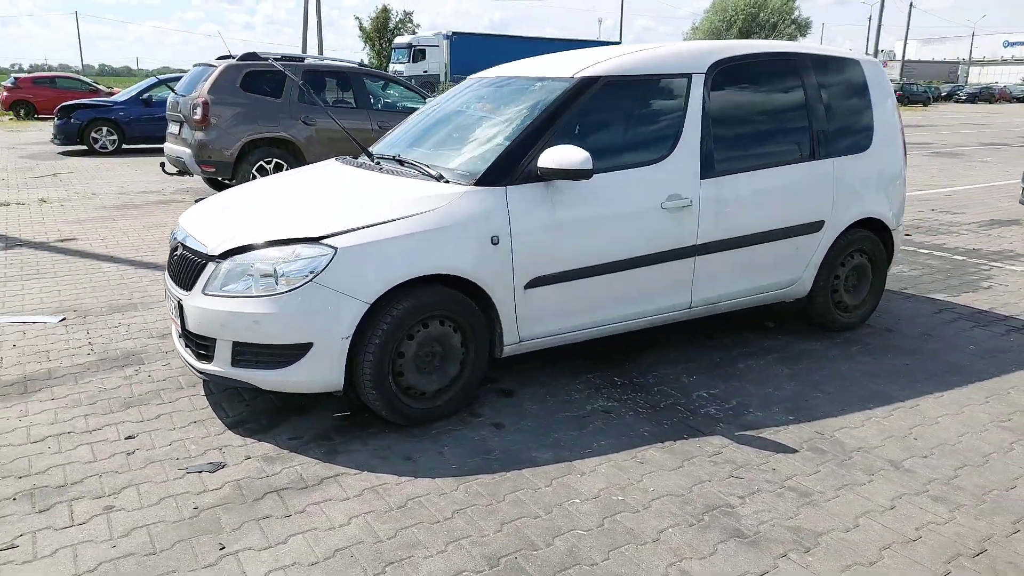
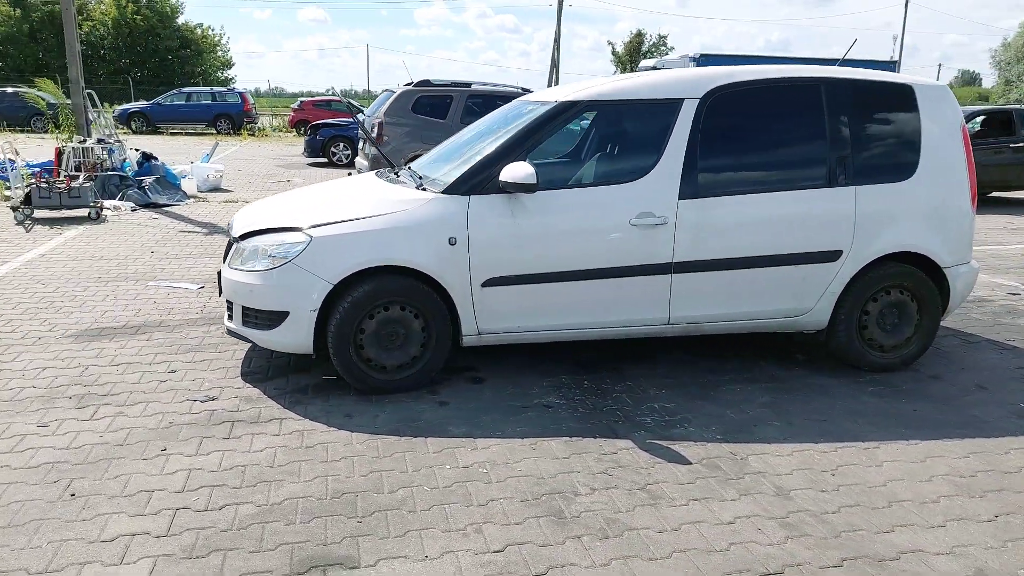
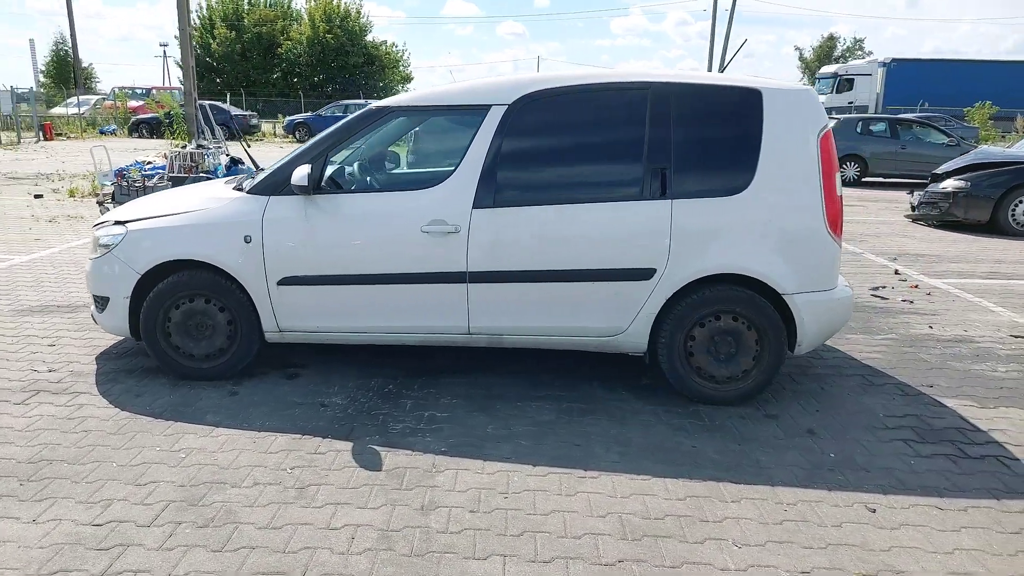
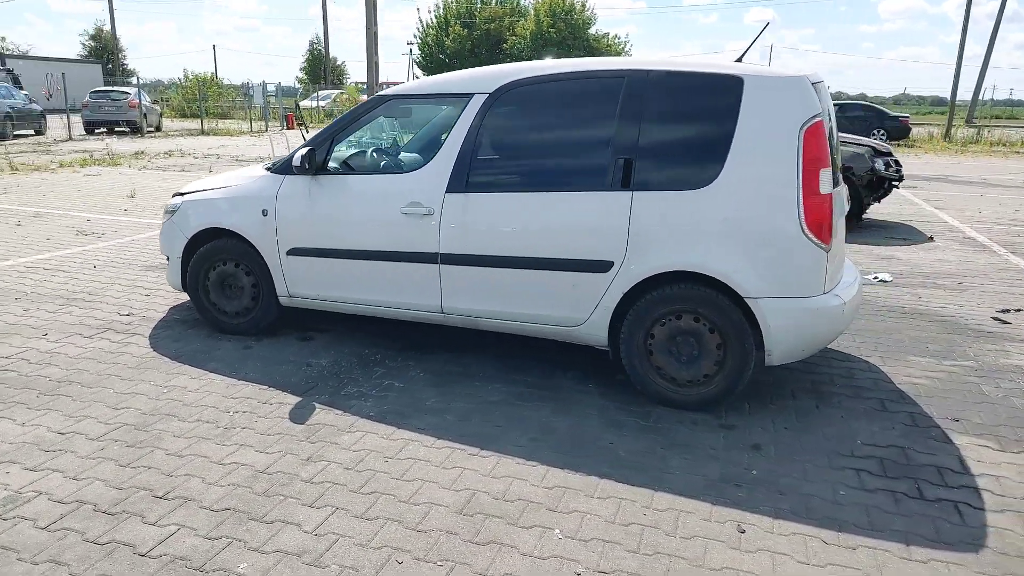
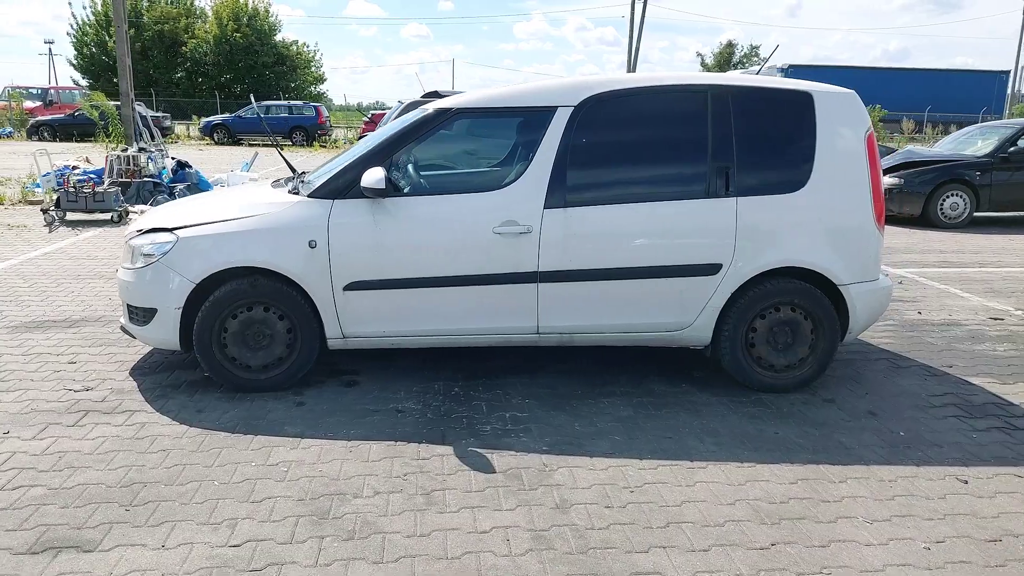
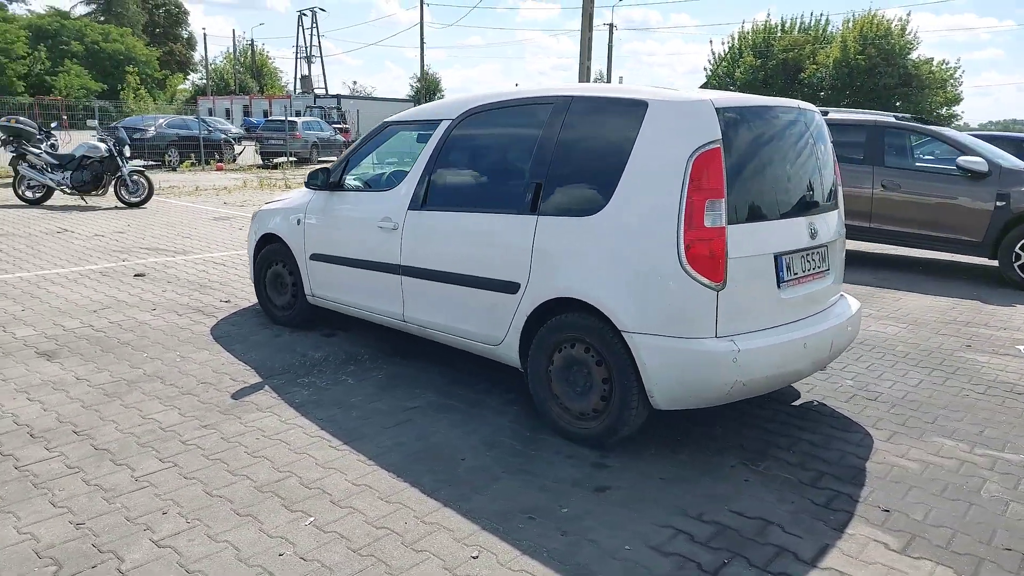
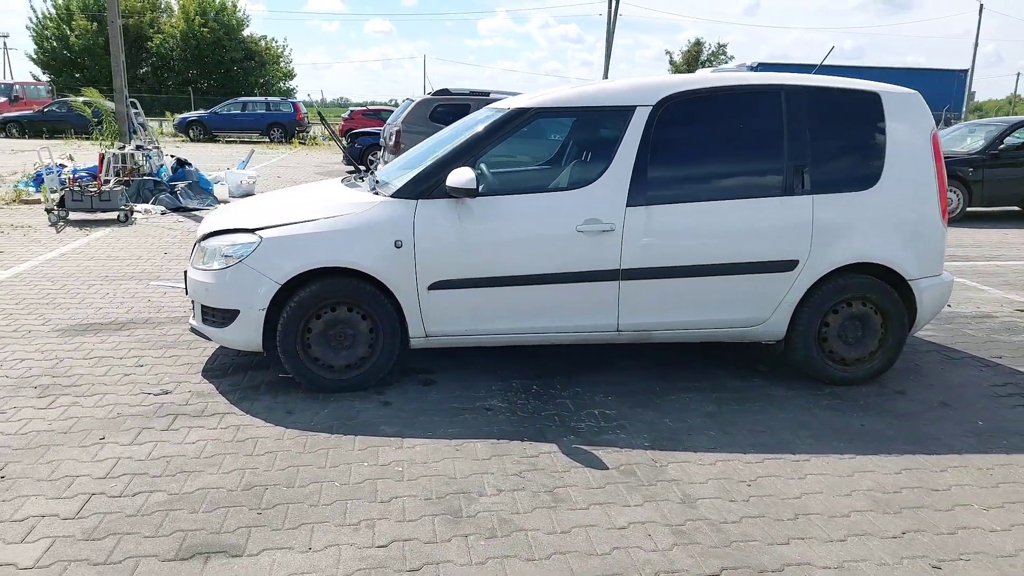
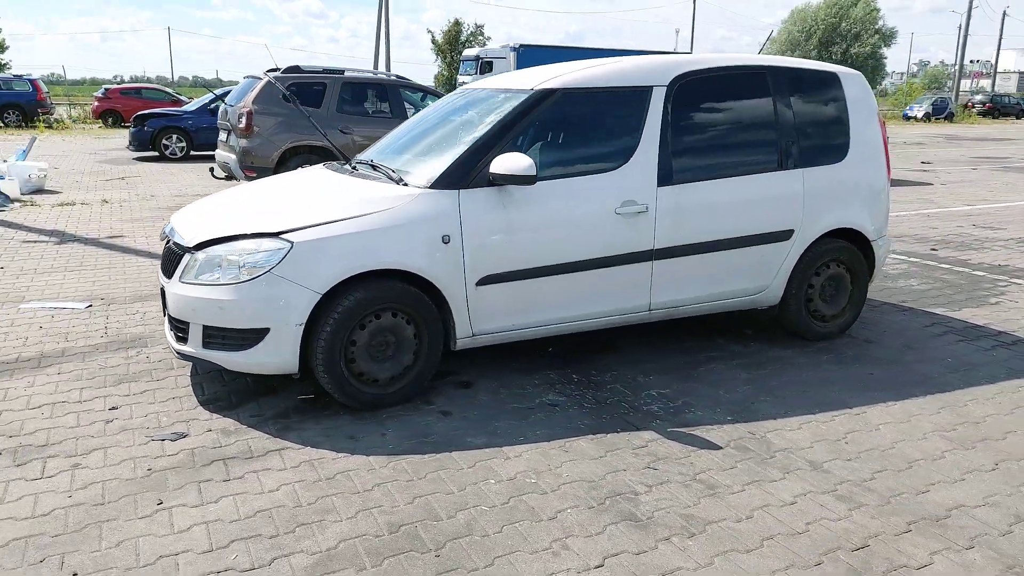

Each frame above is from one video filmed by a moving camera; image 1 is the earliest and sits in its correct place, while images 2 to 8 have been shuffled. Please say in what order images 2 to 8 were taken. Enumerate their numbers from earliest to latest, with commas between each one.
8, 2, 7, 5, 3, 4, 6
